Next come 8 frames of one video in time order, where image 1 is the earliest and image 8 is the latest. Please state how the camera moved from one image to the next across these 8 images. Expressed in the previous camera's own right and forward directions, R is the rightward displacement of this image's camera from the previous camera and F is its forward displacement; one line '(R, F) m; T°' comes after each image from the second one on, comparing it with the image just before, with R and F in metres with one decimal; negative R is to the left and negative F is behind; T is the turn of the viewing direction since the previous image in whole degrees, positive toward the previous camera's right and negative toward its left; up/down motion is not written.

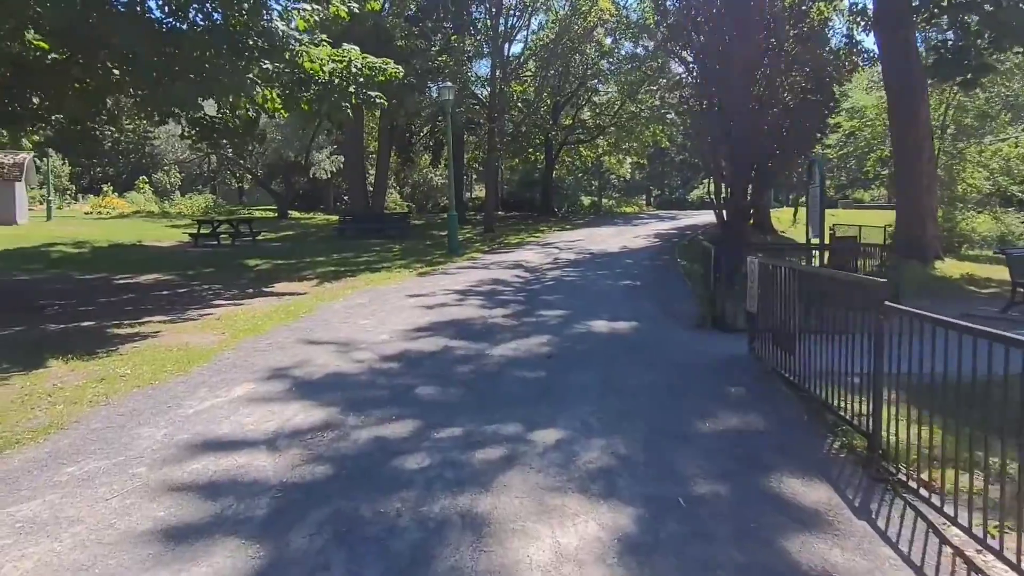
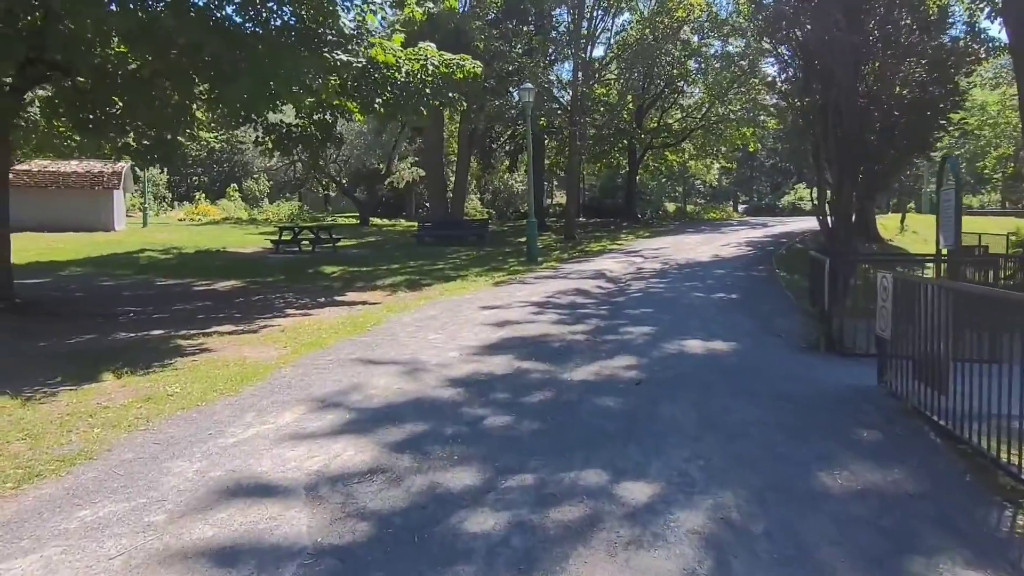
(0.0, +0.9) m; -6°
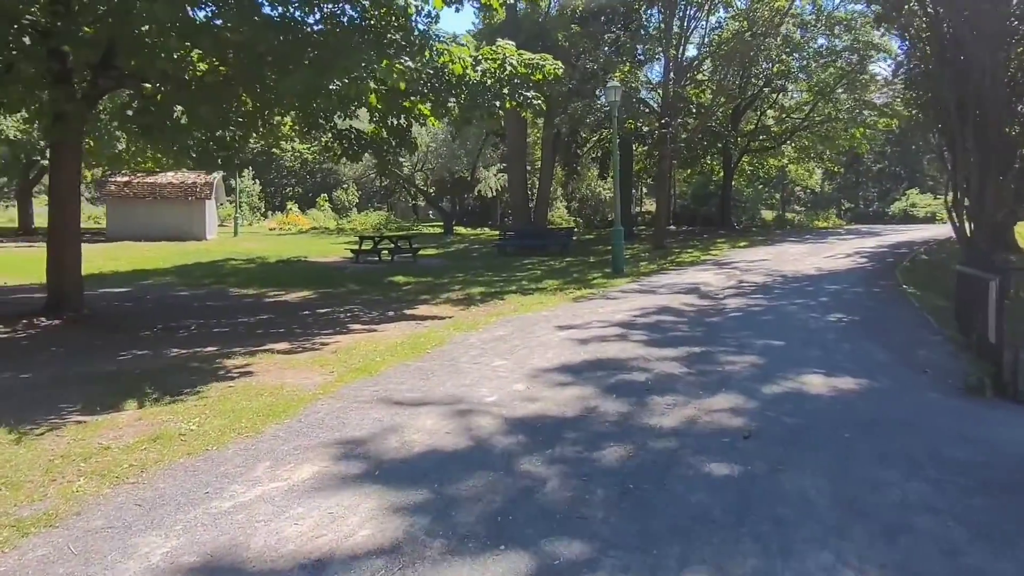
(+0.1, +1.3) m; -7°
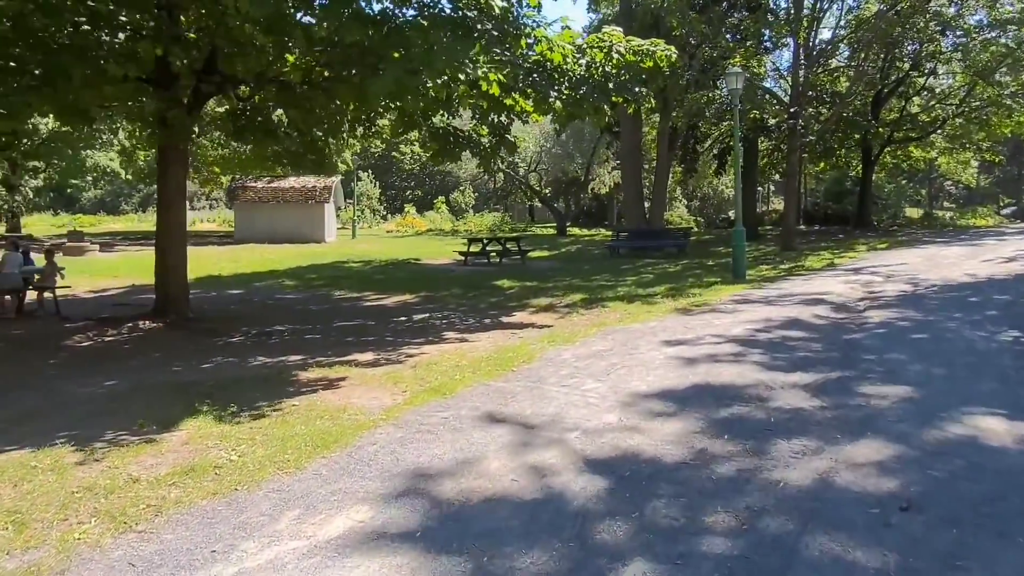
(+0.2, +1.0) m; -9°
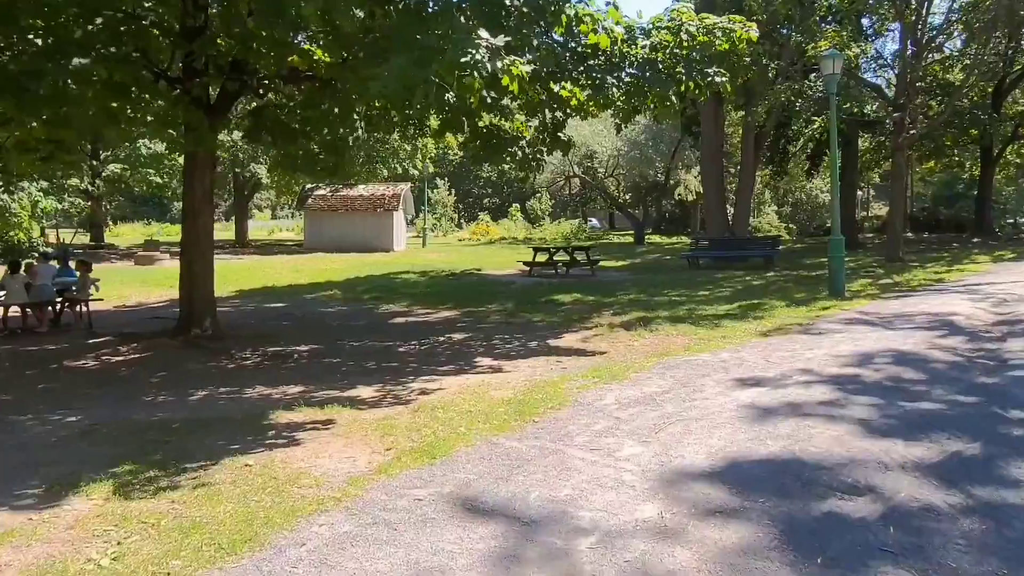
(+0.5, +1.6) m; -6°
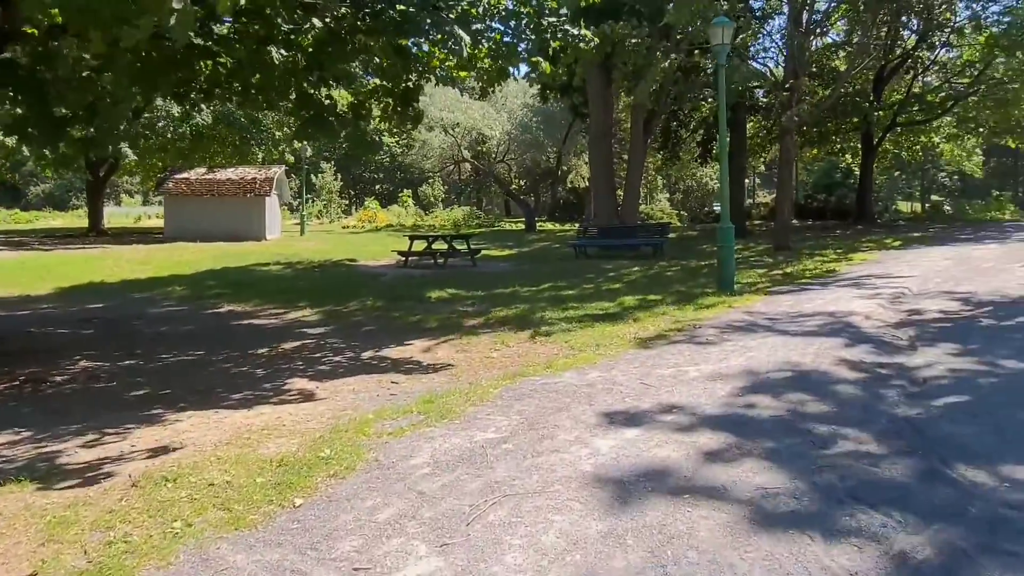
(+0.8, +1.8) m; +8°
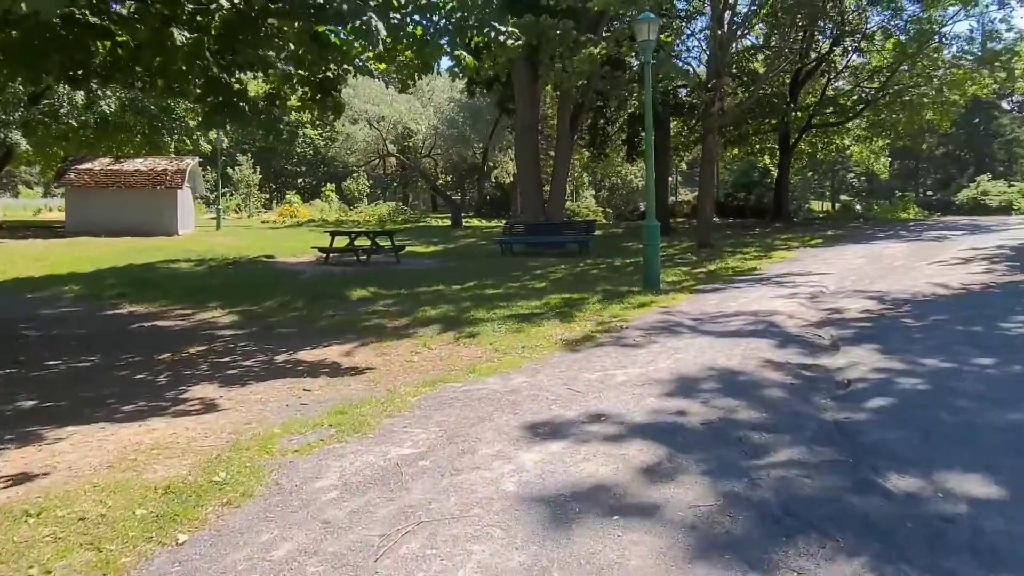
(+0.1, +0.3) m; +6°
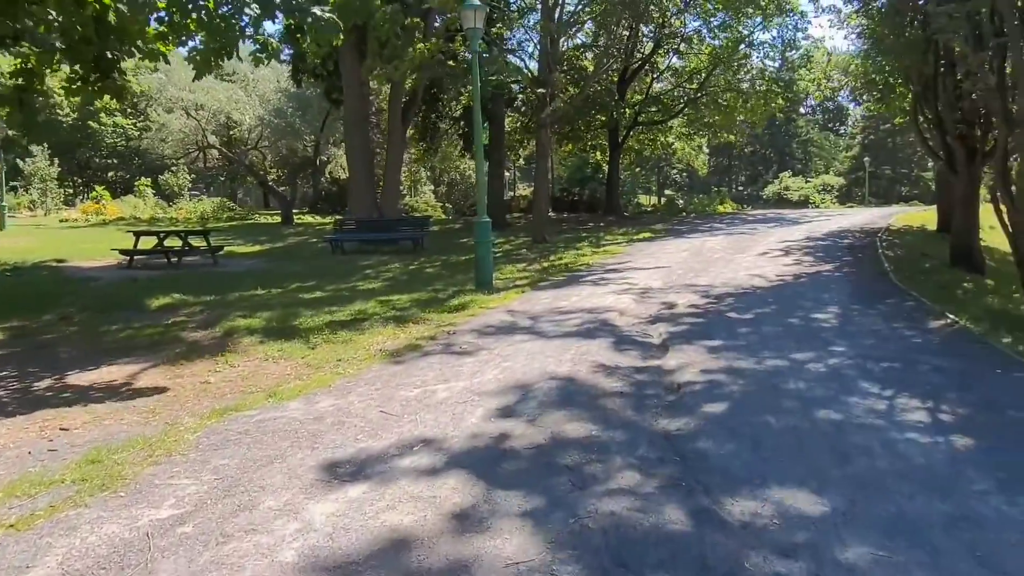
(+0.3, +0.6) m; +12°
